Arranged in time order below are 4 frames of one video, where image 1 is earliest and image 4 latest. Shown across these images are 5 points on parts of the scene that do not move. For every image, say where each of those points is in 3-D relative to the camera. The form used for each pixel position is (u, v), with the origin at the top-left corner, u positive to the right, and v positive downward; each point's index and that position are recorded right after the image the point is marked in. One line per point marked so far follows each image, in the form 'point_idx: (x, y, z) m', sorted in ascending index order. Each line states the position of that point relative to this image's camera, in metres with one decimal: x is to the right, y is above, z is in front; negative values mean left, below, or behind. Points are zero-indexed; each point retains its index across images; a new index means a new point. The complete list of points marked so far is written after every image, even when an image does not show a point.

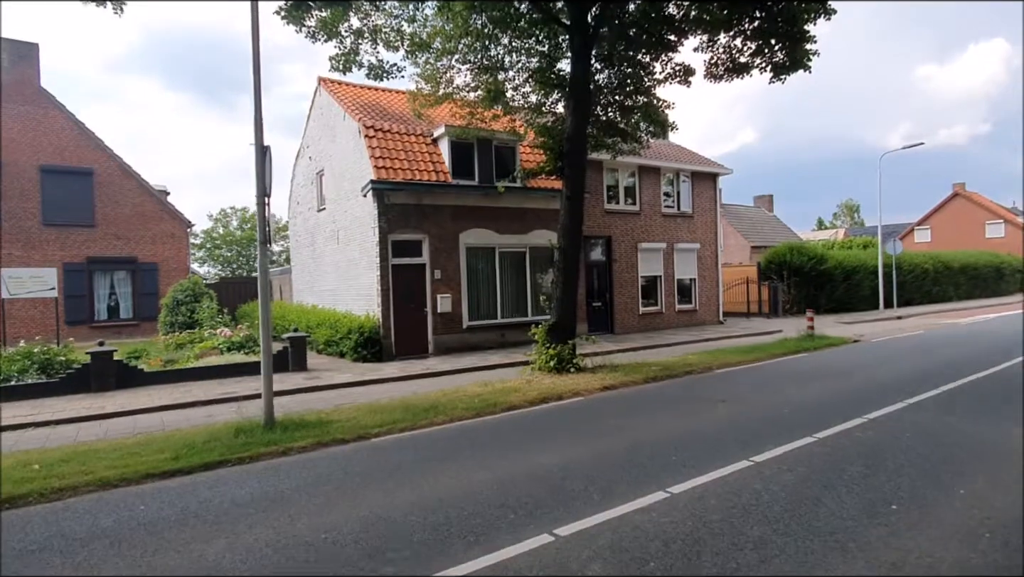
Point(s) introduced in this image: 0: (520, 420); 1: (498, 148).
0: (+0.1, -1.7, +7.8) m
1: (-0.4, +4.0, +16.9) m
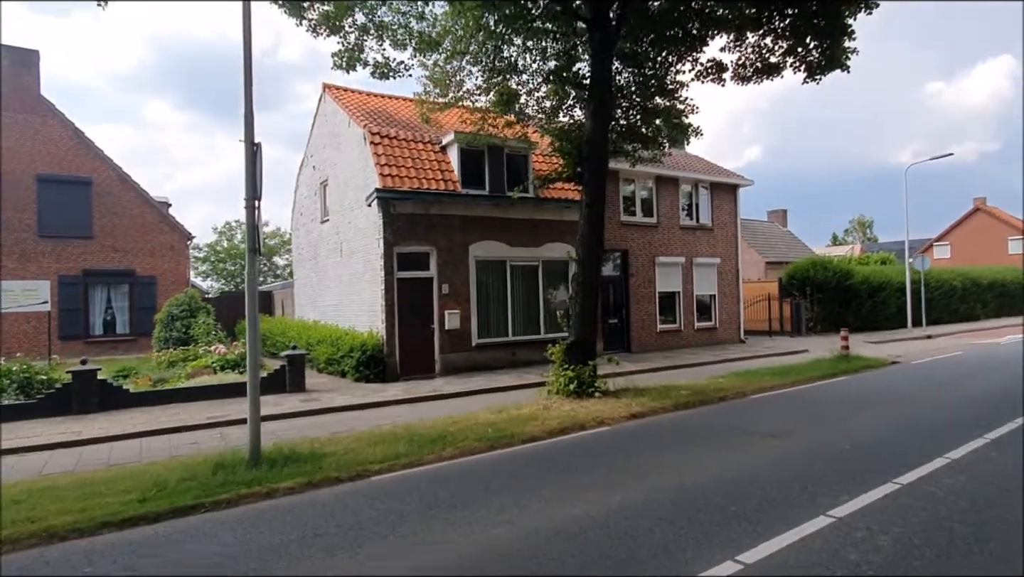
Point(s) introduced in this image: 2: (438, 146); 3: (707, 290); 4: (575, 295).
0: (+0.4, -1.9, +6.8) m
1: (-0.1, +3.6, +16.0) m
2: (-1.9, +3.8, +15.6) m
3: (+6.5, -0.1, +19.8) m
4: (+1.1, -0.1, +10.3) m
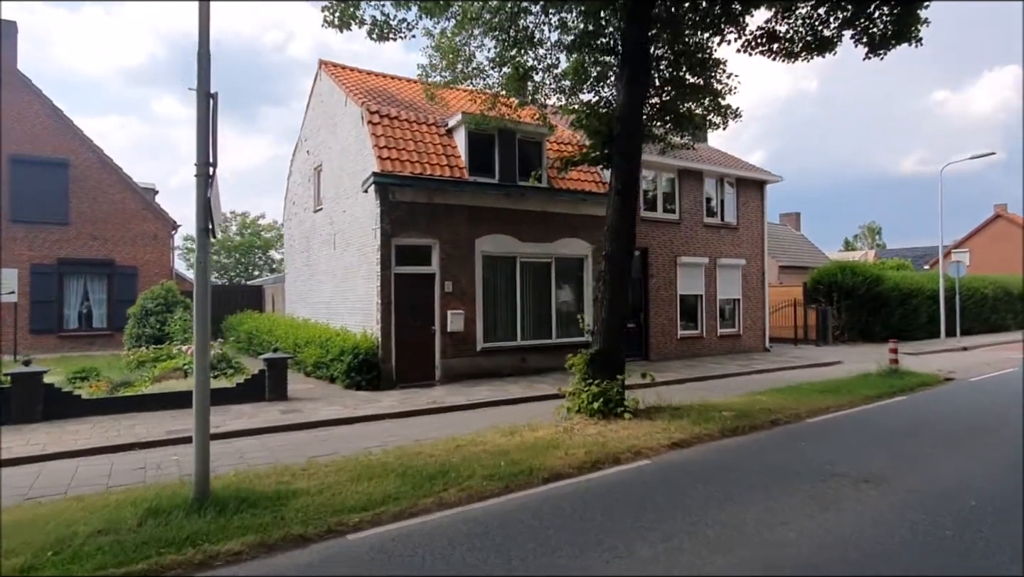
0: (+0.5, -1.9, +5.3) m
1: (+0.3, +3.6, +14.6) m
2: (-1.6, +3.8, +14.1) m
3: (+6.7, -0.2, +18.3) m
4: (+1.3, -0.1, +8.8) m
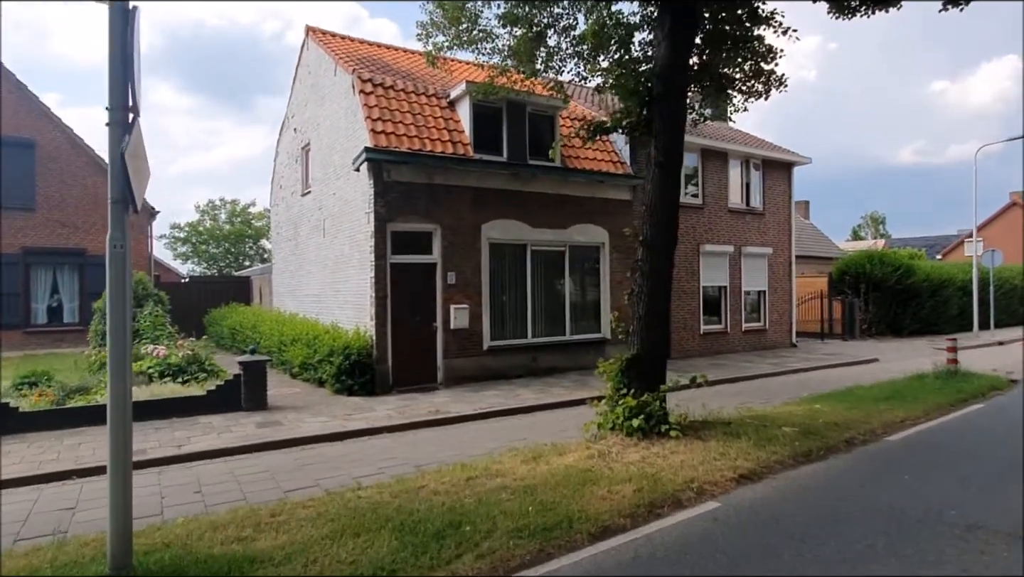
0: (+0.8, -1.9, +3.9) m
1: (+0.5, +3.8, +13.0) m
2: (-1.4, +4.0, +12.6) m
3: (+6.9, +0.1, +16.8) m
4: (+1.6, 0.0, +7.4) m
